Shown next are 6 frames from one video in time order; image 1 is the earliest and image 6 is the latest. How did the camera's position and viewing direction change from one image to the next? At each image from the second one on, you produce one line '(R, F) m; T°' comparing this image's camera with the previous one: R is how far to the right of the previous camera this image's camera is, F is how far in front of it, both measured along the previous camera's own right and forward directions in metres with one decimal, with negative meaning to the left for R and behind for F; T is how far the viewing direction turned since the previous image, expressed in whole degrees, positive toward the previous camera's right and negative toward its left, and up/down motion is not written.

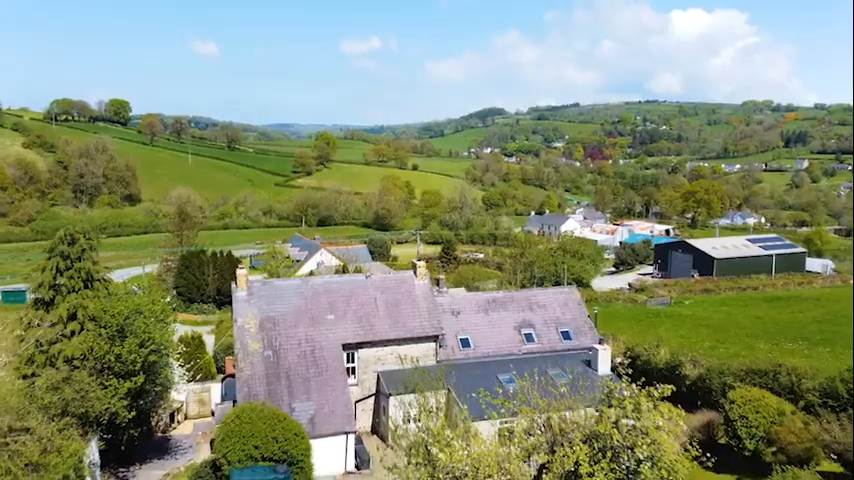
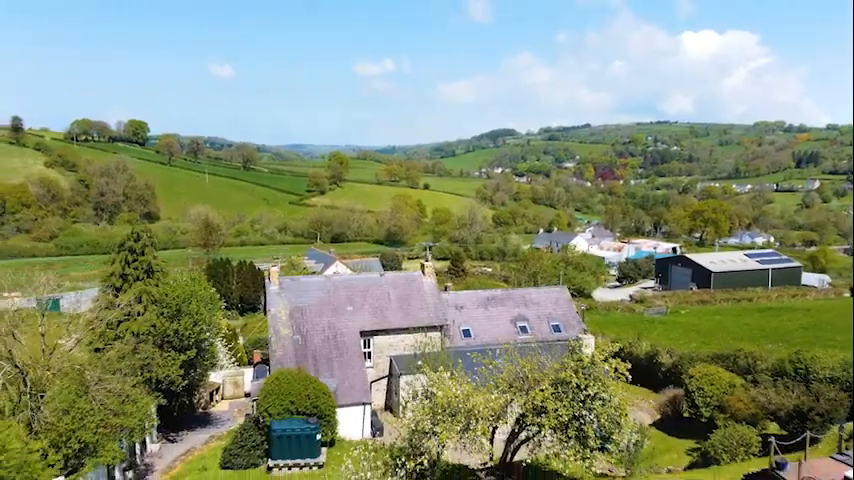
(+0.1, -1.4) m; -1°
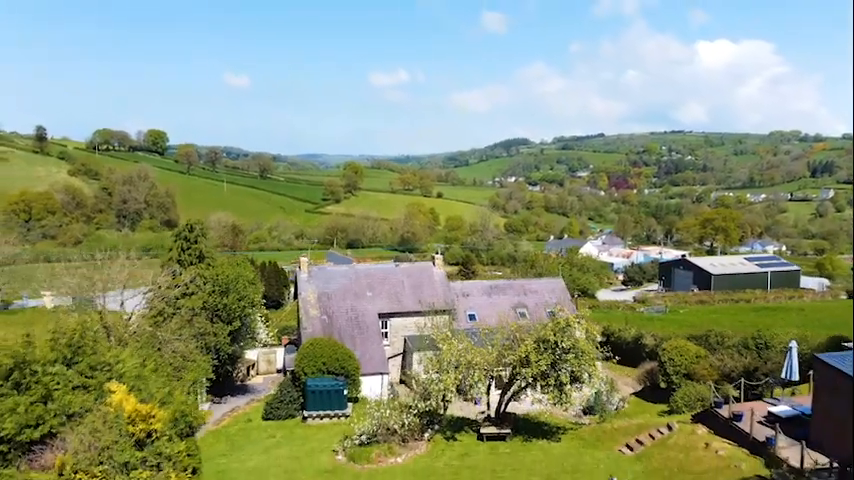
(+0.1, -1.5) m; -1°
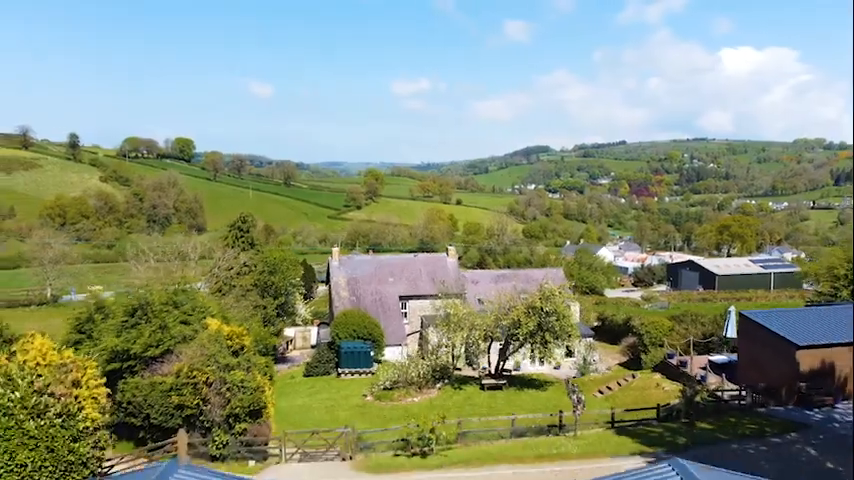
(+0.1, -1.9) m; -2°
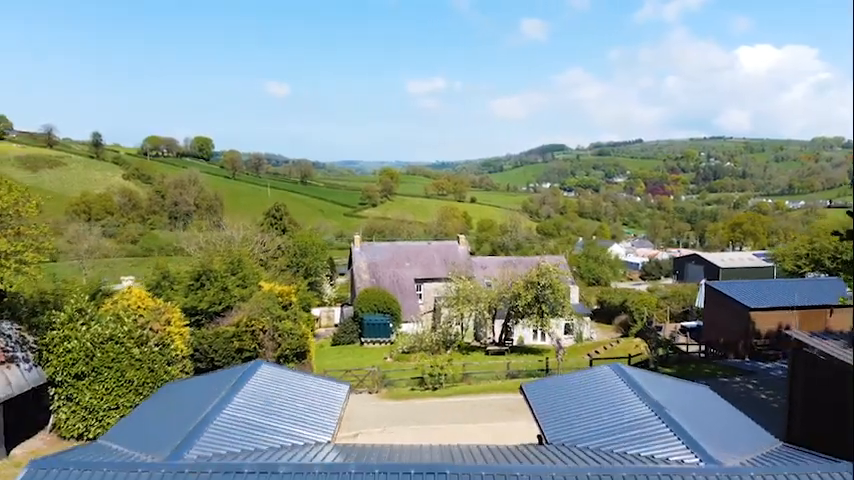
(0.0, -1.5) m; -1°
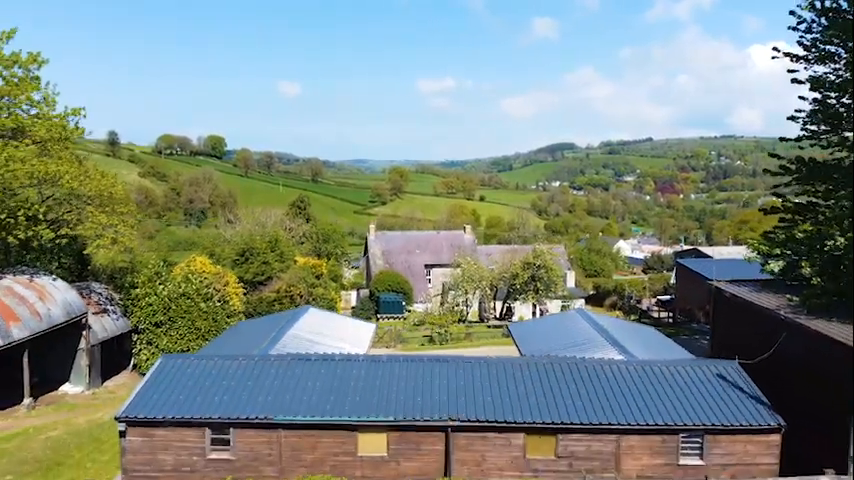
(0.0, -1.5) m; -1°
